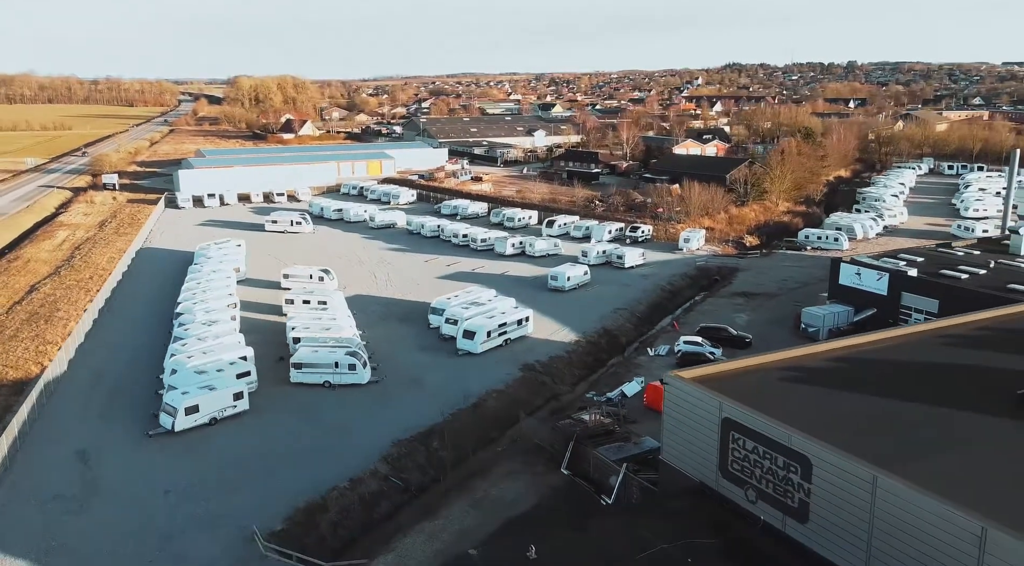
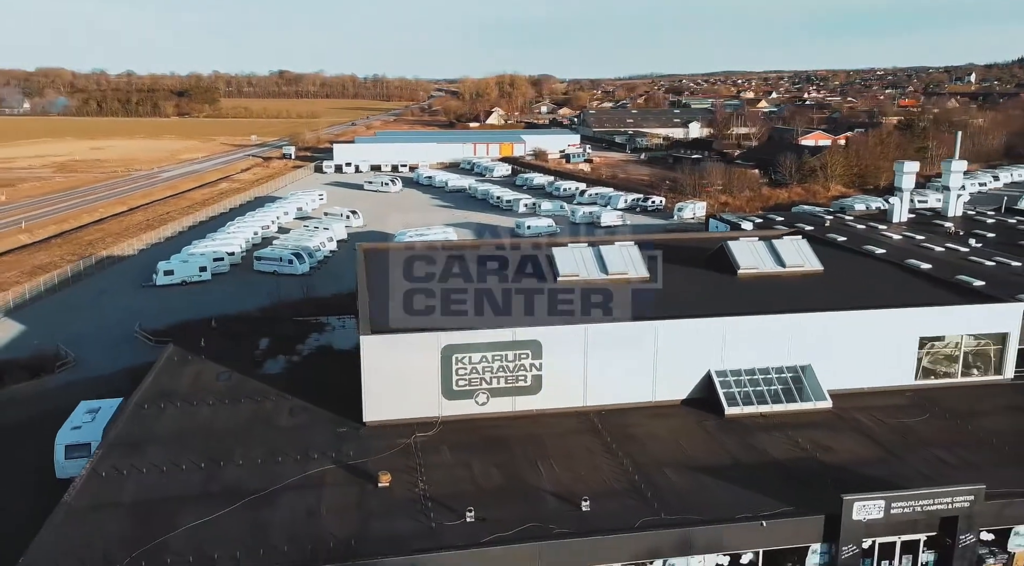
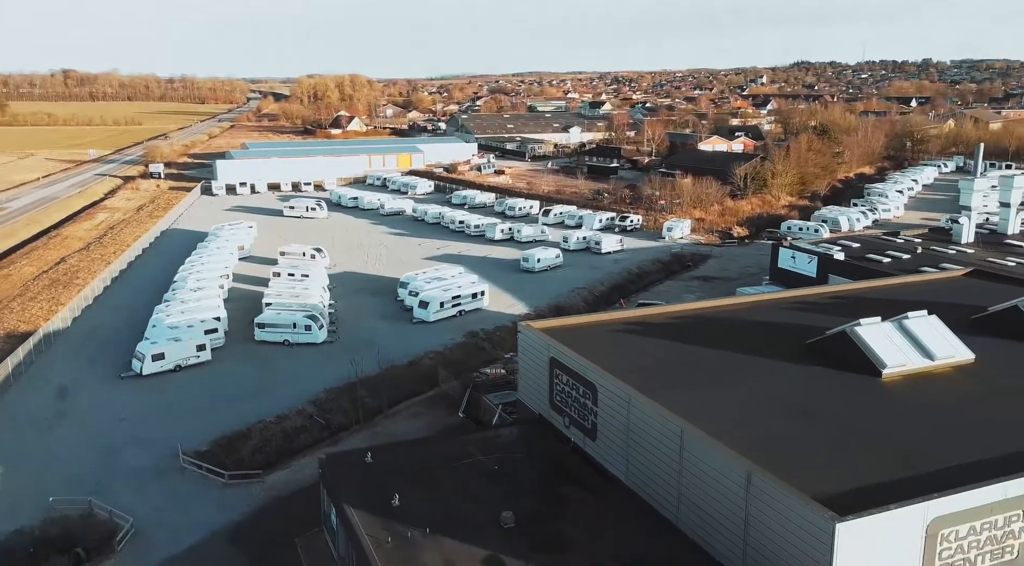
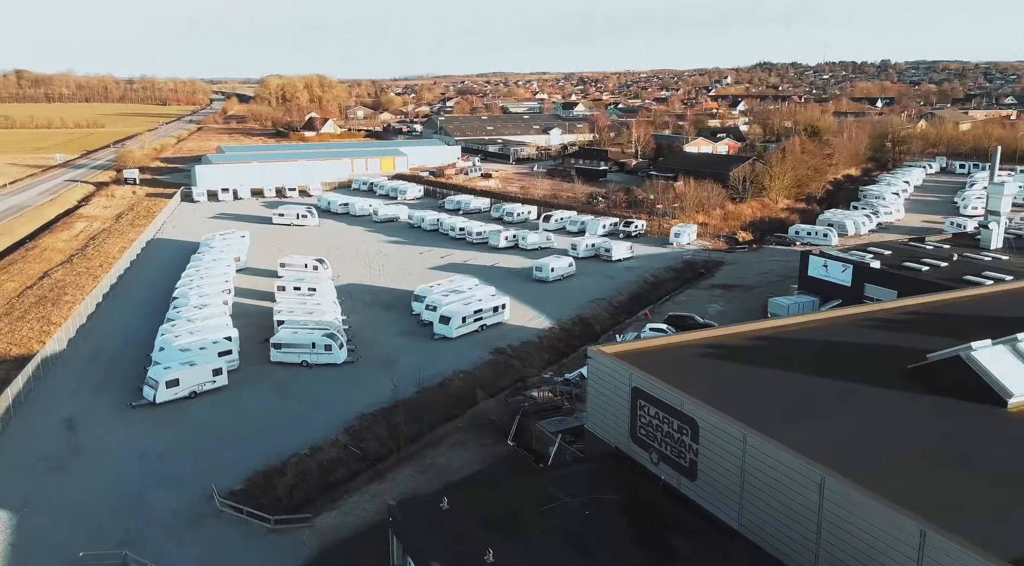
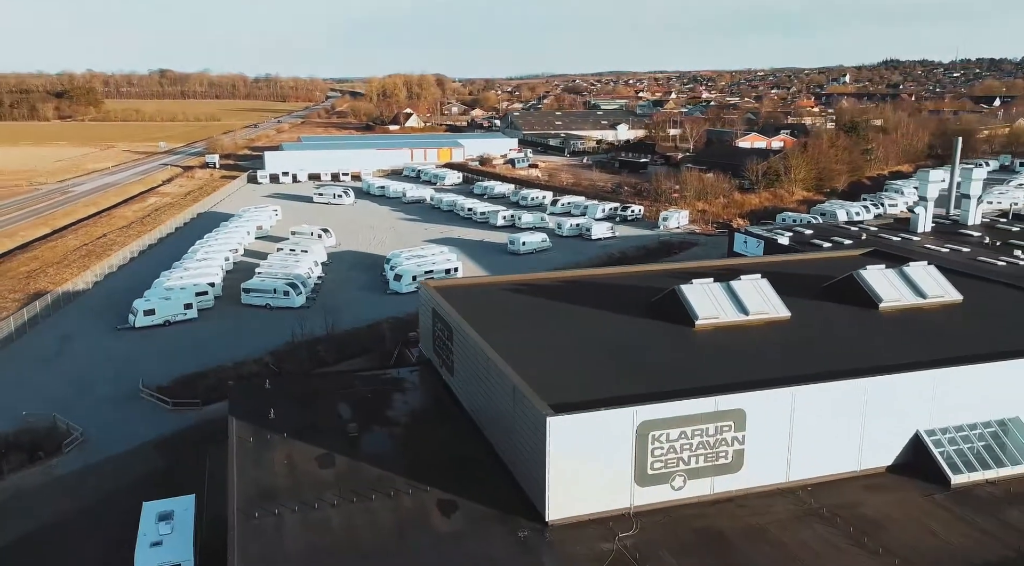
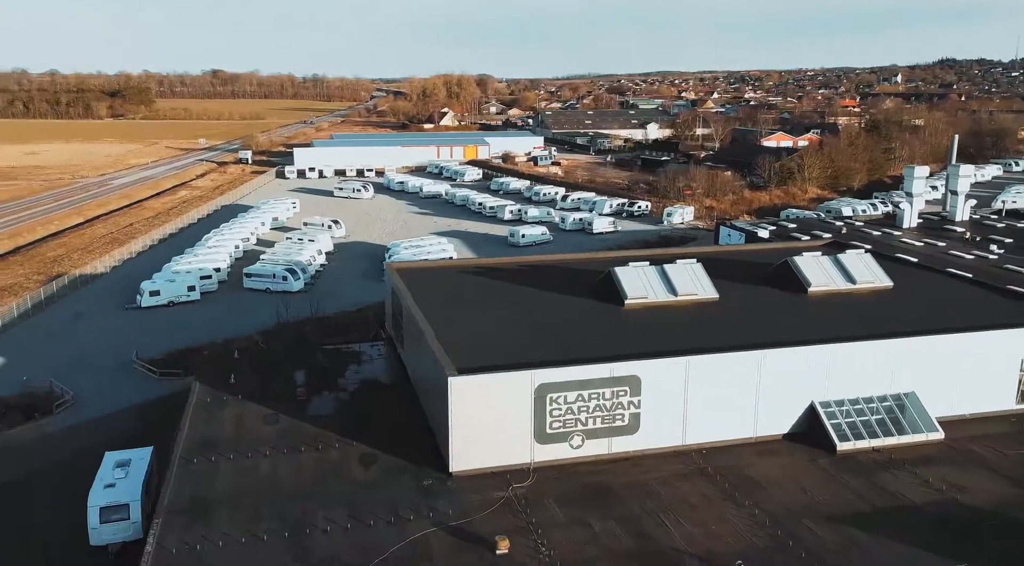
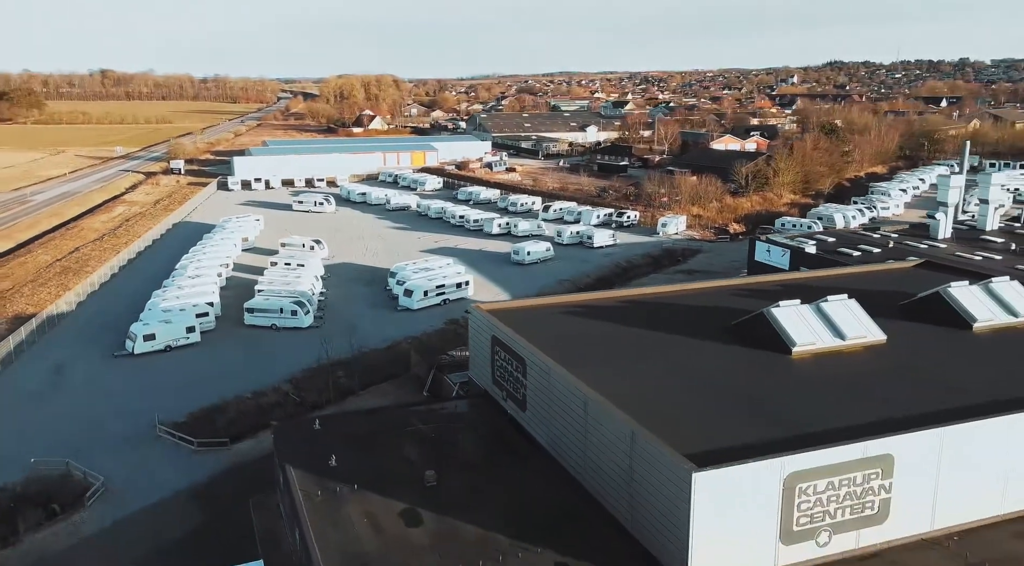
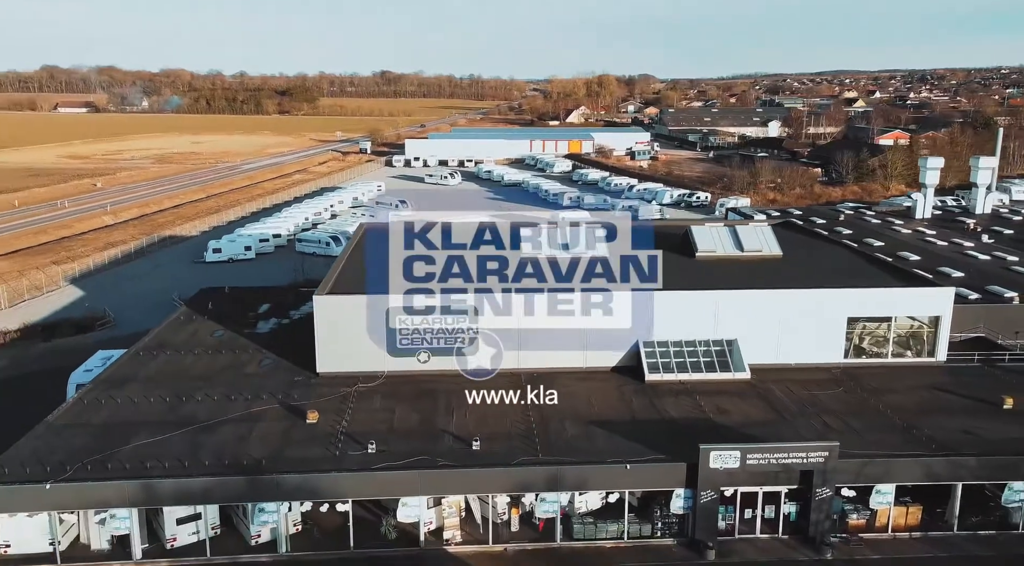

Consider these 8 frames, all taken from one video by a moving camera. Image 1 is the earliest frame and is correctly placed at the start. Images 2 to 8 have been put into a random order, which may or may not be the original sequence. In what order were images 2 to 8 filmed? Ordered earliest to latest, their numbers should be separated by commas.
4, 3, 7, 5, 6, 2, 8
